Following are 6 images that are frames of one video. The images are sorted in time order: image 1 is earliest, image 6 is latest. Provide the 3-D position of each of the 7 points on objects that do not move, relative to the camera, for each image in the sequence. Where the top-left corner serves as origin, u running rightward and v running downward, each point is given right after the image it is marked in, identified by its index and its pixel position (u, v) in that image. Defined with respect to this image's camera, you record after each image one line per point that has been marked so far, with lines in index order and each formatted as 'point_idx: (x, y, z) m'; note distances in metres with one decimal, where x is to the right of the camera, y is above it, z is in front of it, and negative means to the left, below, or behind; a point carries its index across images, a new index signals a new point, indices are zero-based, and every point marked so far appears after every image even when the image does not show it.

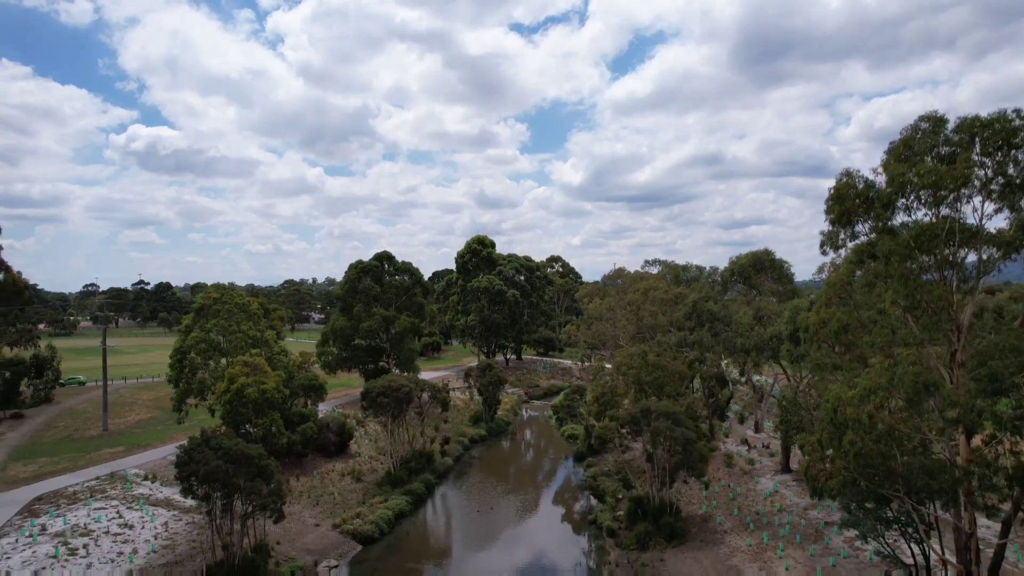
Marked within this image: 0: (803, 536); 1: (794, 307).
0: (+10.7, -9.1, +19.6) m
1: (+9.4, -0.6, +18.0) m
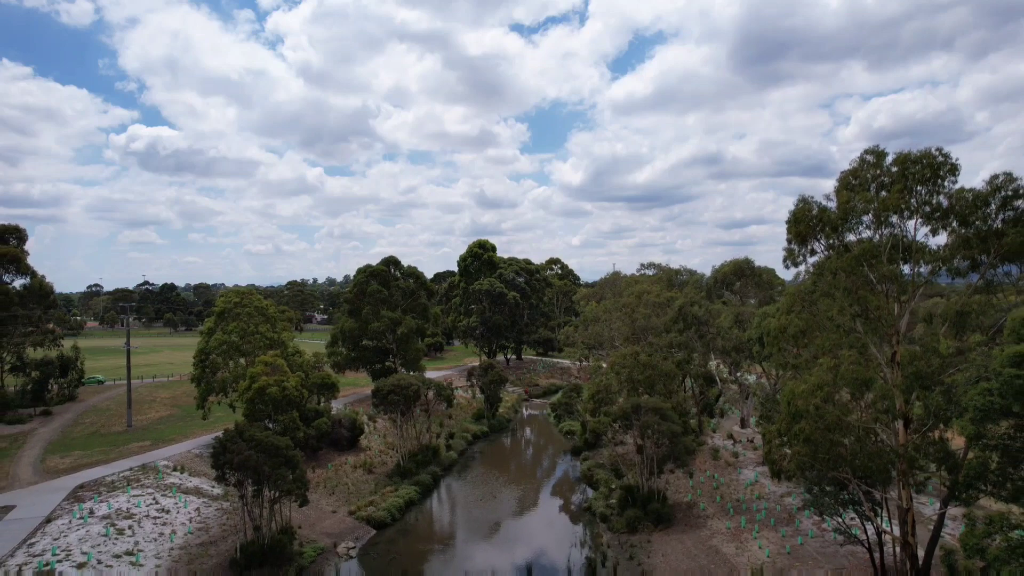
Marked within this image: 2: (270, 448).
0: (+10.8, -9.4, +21.8) m
1: (+9.5, -0.9, +20.2) m
2: (-7.5, -4.9, +15.8) m
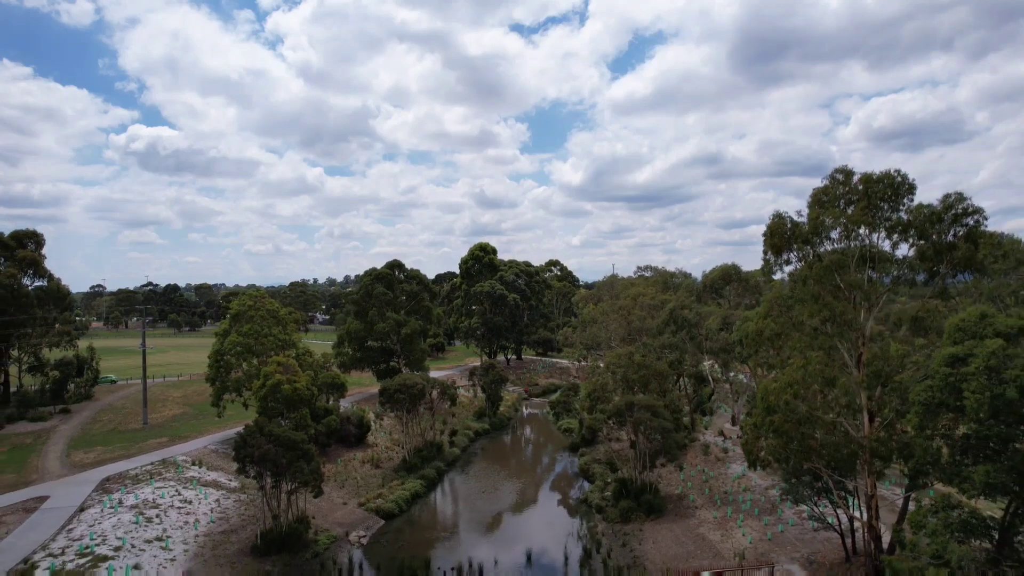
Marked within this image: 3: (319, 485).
0: (+10.8, -9.6, +23.4) m
1: (+9.5, -1.2, +21.8) m
2: (-7.5, -5.1, +17.4) m
3: (-6.8, -6.7, +17.9) m
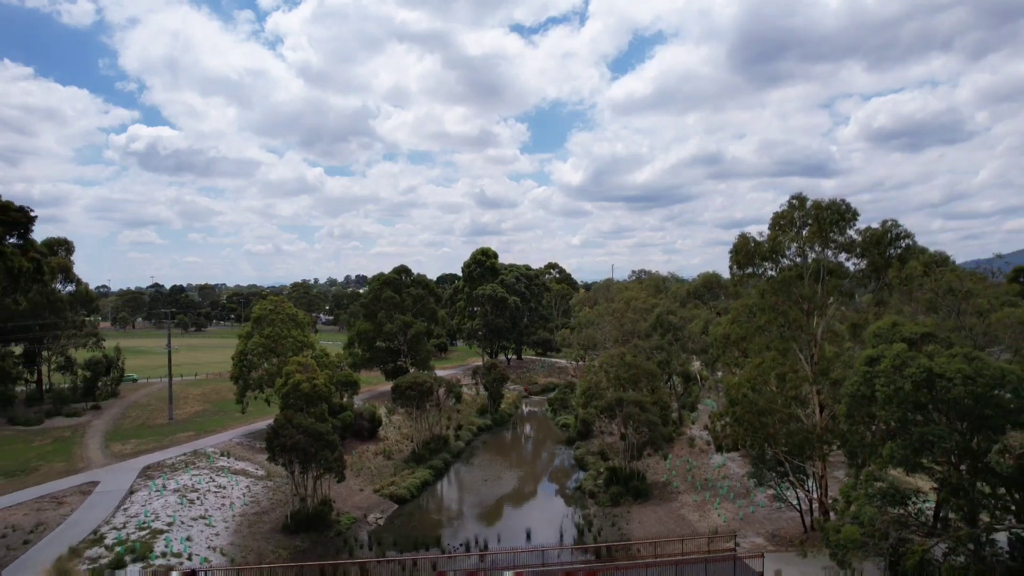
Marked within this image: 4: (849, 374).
0: (+10.9, -10.0, +26.3) m
1: (+9.6, -1.5, +24.7) m
2: (-7.5, -5.5, +20.2) m
3: (-6.7, -7.1, +20.8) m
4: (+9.5, -2.4, +15.0) m
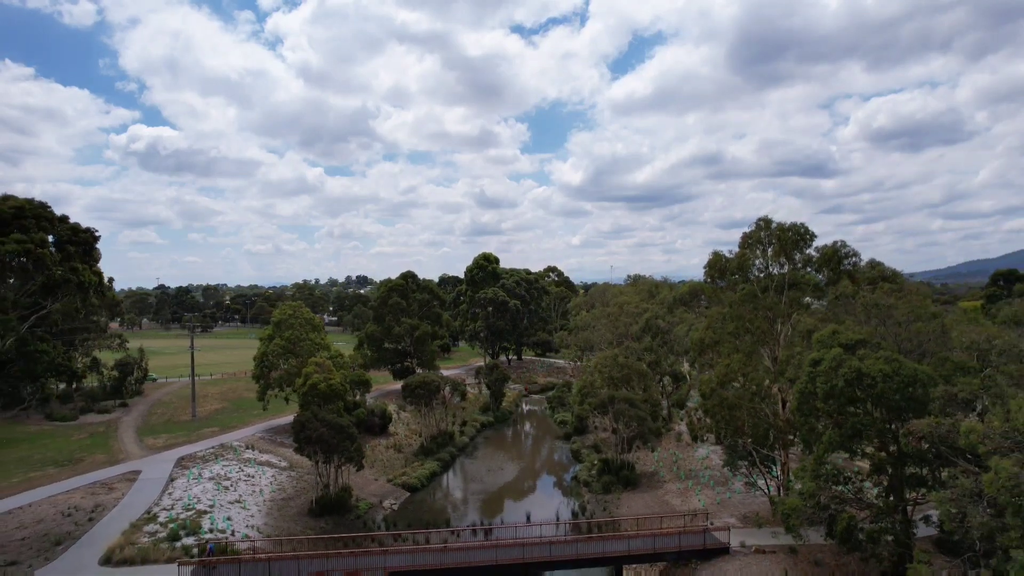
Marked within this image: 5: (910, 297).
0: (+11.0, -10.5, +29.3) m
1: (+9.6, -2.0, +27.7) m
2: (-7.4, -6.0, +23.2) m
3: (-6.6, -7.5, +23.7) m
4: (+9.6, -2.9, +18.0) m
5: (+13.9, -0.3, +18.8) m
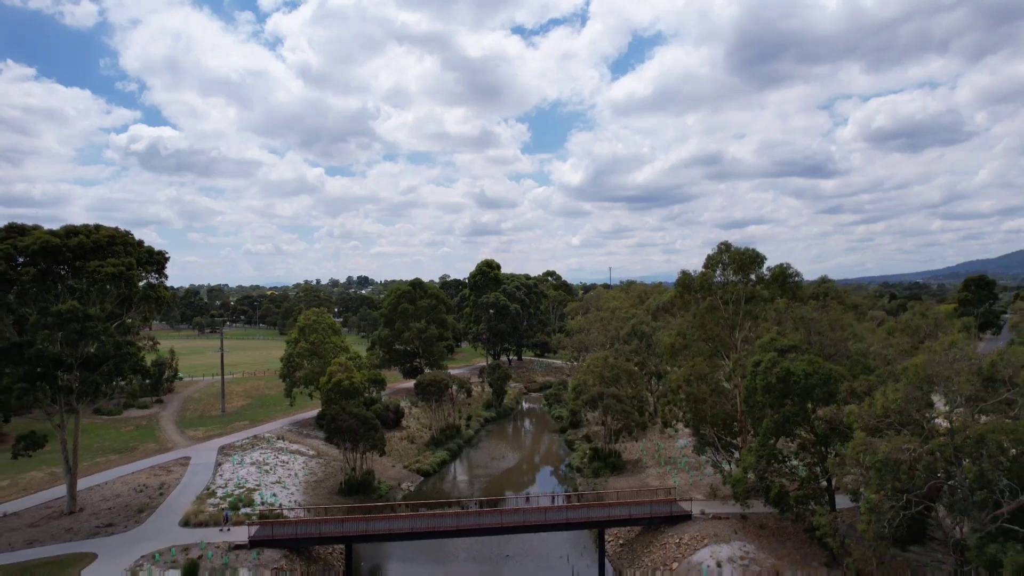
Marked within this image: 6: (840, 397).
0: (+11.1, -11.1, +33.8) m
1: (+9.7, -2.7, +32.2) m
2: (-7.3, -6.6, +27.7) m
3: (-6.6, -8.2, +28.2) m
4: (+9.7, -3.5, +22.5) m
5: (+14.0, -1.0, +23.3) m
6: (+11.1, -3.7, +18.4) m
